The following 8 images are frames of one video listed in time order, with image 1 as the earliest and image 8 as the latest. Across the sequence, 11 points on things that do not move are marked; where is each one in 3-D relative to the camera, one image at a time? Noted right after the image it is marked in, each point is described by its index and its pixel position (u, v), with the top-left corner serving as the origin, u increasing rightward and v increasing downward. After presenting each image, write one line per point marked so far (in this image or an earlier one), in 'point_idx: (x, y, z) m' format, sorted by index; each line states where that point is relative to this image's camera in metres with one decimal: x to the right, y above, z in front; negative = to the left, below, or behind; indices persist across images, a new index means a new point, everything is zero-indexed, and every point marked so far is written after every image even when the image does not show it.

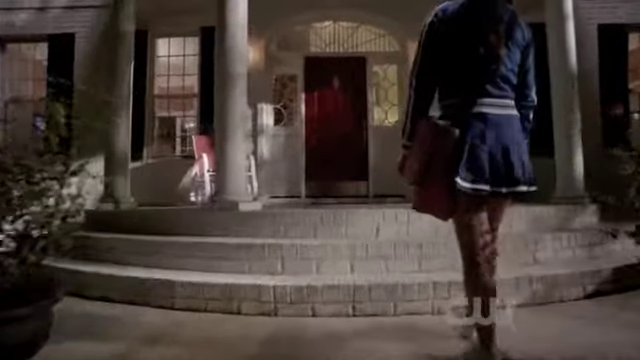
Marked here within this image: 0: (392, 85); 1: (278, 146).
0: (+1.2, +1.6, +6.7) m
1: (-0.7, +0.5, +6.7) m
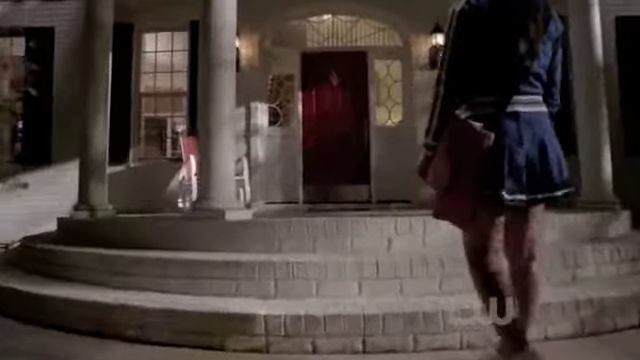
0: (+1.1, +1.5, +6.3) m
1: (-0.7, +0.5, +6.2) m
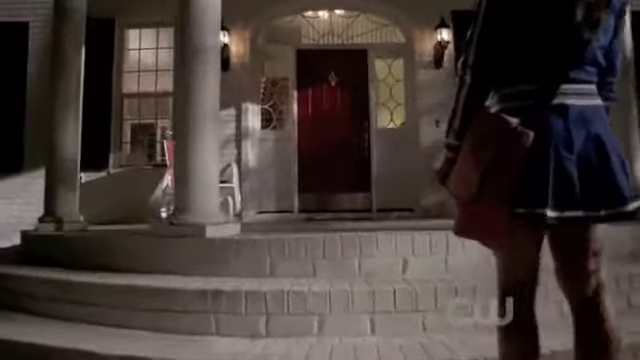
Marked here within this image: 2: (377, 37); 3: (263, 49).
0: (+1.1, +1.4, +5.8) m
1: (-0.8, +0.4, +5.8) m
2: (+0.8, +2.0, +5.9) m
3: (-0.8, +1.9, +5.8) m
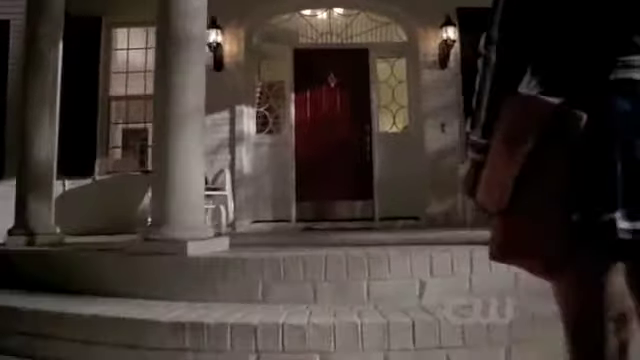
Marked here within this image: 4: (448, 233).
0: (+1.1, +1.3, +5.5) m
1: (-0.8, +0.3, +5.4) m
2: (+0.8, +1.9, +5.6) m
3: (-0.8, +1.8, +5.5) m
4: (+1.2, -0.5, +3.8) m
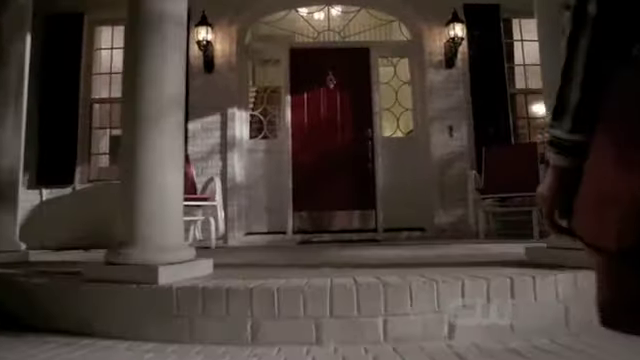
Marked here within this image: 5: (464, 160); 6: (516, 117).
0: (+1.1, +1.2, +5.2) m
1: (-0.8, +0.2, +5.0) m
2: (+0.8, +1.8, +5.2) m
3: (-0.9, +1.7, +5.2) m
4: (+1.2, -0.6, +3.4) m
5: (+1.7, +0.2, +4.9) m
6: (+2.4, +0.8, +5.1) m
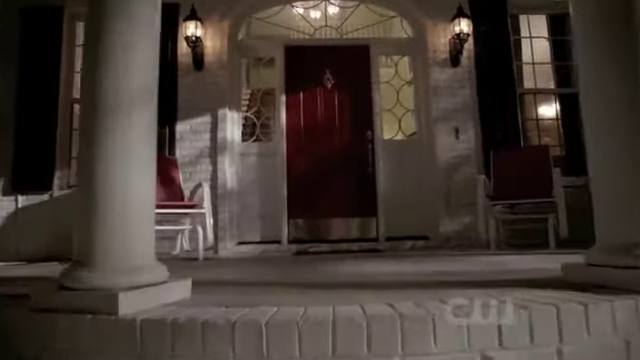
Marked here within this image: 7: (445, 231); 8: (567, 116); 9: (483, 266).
0: (+1.0, +1.1, +4.9) m
1: (-0.8, +0.1, +4.7) m
2: (+0.7, +1.8, +4.9) m
3: (-0.9, +1.6, +4.9) m
4: (+1.2, -0.6, +3.1) m
5: (+1.7, +0.2, +4.6) m
6: (+2.4, +0.7, +4.8) m
7: (+1.4, -0.6, +4.5) m
8: (+2.9, +0.8, +4.8) m
9: (+1.1, -0.6, +2.8) m
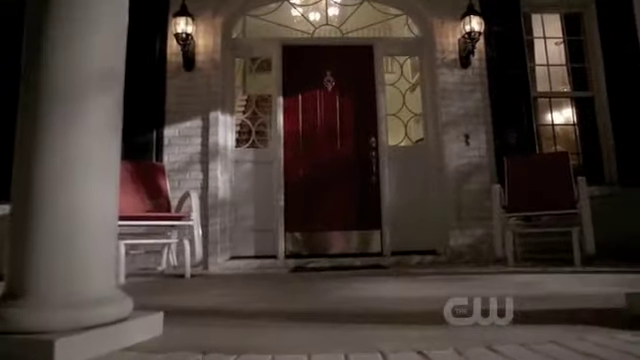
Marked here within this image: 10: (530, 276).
0: (+1.0, +1.0, +4.6) m
1: (-0.8, 0.0, +4.3) m
2: (+0.7, +1.7, +4.6) m
3: (-0.9, +1.5, +4.5) m
4: (+1.2, -0.7, +2.7) m
5: (+1.7, +0.1, +4.3) m
6: (+2.4, +0.6, +4.5) m
7: (+1.4, -0.7, +4.2) m
8: (+2.9, +0.6, +4.5) m
9: (+1.1, -0.6, +2.4) m
10: (+1.6, -0.7, +3.2) m
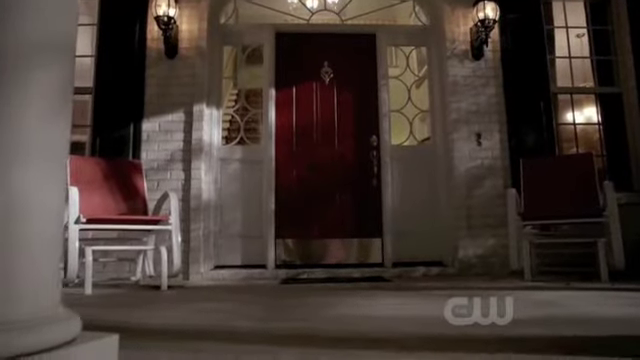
0: (+1.0, +1.0, +4.1) m
1: (-0.9, 0.0, +3.9) m
2: (+0.7, +1.6, +4.2) m
3: (-0.9, +1.5, +4.1) m
4: (+1.1, -0.7, +2.3) m
5: (+1.6, 0.0, +3.8) m
6: (+2.4, +0.6, +4.1) m
7: (+1.3, -0.7, +3.7) m
8: (+2.9, +0.6, +4.1) m
9: (+1.1, -0.7, +2.0) m
10: (+1.6, -0.8, +2.8) m
